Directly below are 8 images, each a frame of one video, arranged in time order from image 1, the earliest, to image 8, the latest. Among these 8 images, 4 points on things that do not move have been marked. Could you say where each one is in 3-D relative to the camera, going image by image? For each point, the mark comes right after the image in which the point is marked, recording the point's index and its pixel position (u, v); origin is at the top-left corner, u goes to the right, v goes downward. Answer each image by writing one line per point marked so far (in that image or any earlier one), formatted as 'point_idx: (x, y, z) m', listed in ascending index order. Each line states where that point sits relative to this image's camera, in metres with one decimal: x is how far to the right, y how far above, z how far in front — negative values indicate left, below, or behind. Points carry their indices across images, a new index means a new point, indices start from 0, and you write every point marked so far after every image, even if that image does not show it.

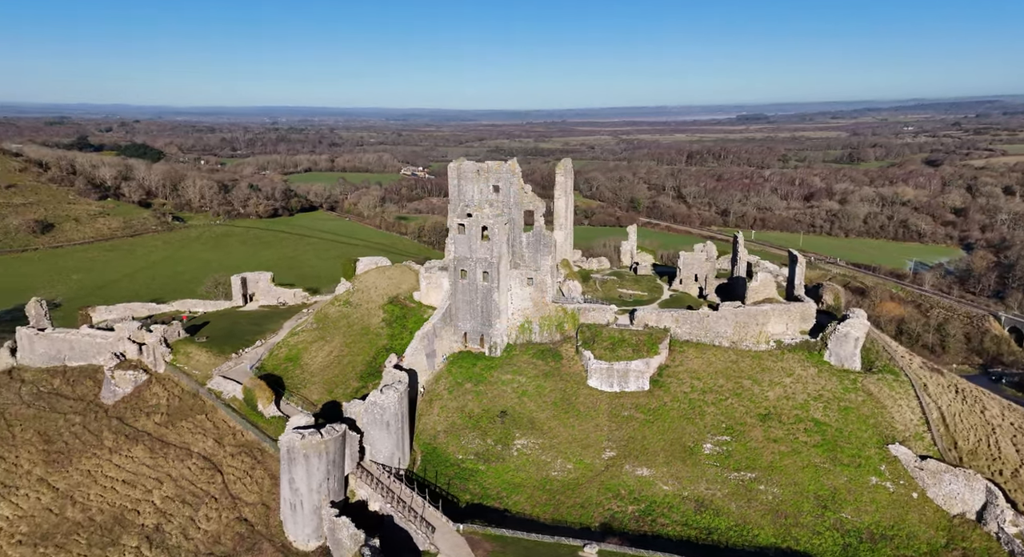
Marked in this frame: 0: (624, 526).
0: (+4.0, -8.3, +19.7) m
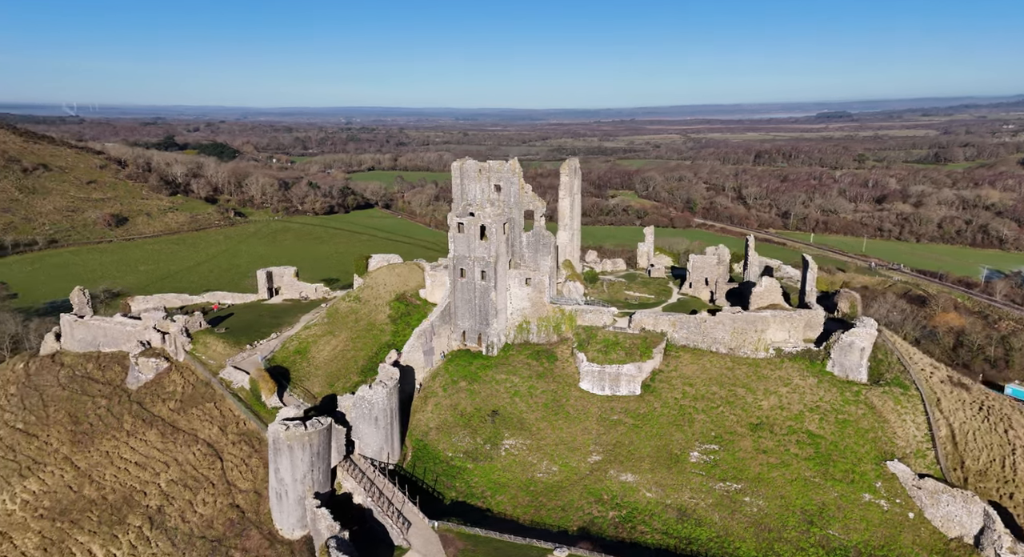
0: (+3.2, -8.4, +19.3) m
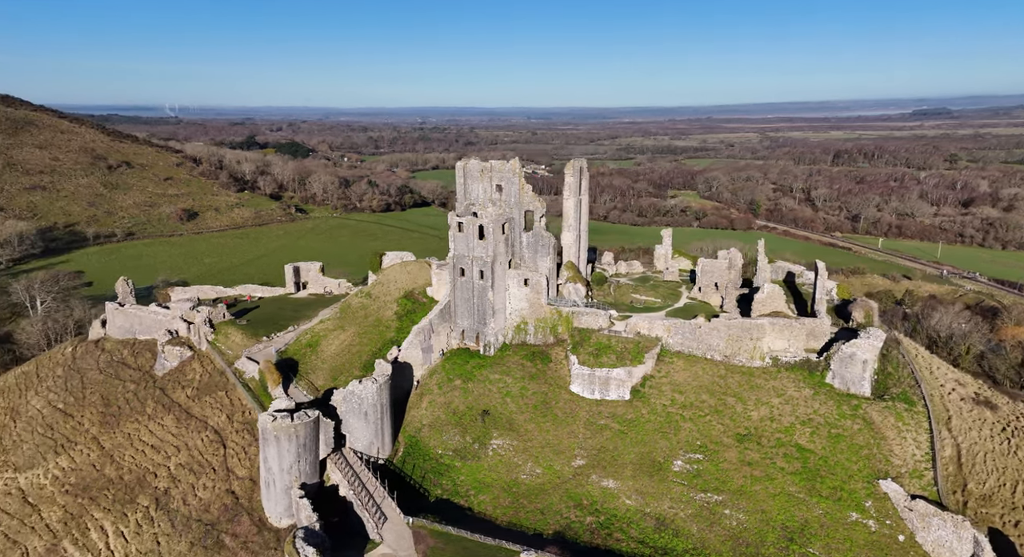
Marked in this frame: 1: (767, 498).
0: (+2.2, -8.4, +19.0) m
1: (+8.2, -7.1, +18.8) m
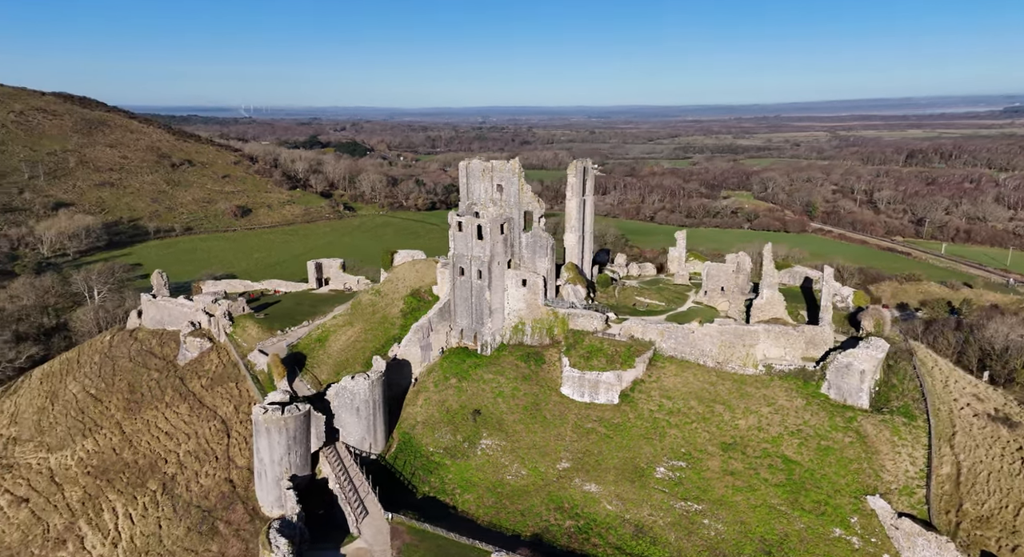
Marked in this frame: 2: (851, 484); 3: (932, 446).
0: (+1.4, -8.5, +18.9) m
1: (+7.4, -7.3, +18.3) m
2: (+10.7, -6.5, +18.4) m
3: (+13.9, -5.5, +19.3) m
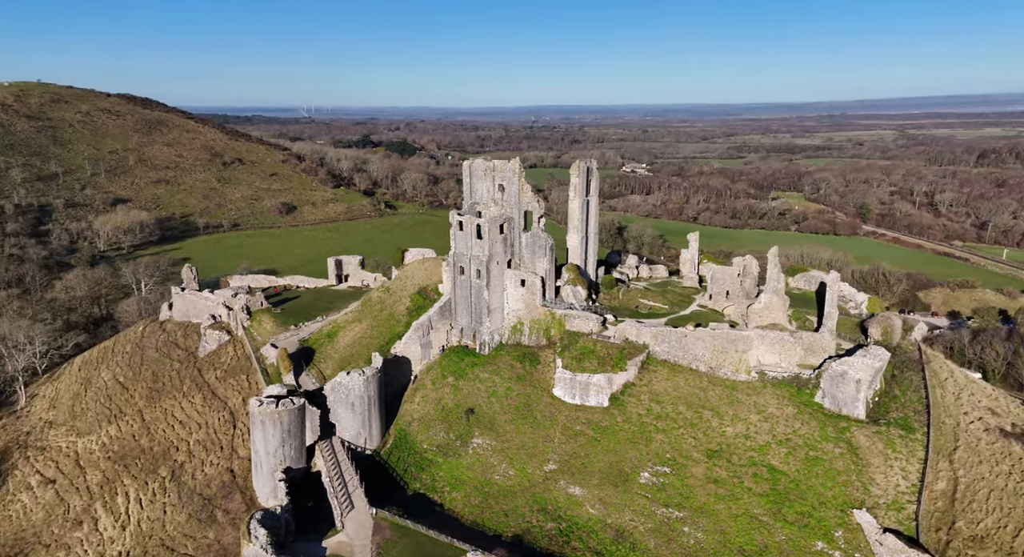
0: (+0.7, -8.5, +18.9) m
1: (+6.6, -7.4, +17.9) m
2: (+10.0, -6.7, +17.9) m
3: (+13.2, -5.8, +18.5) m
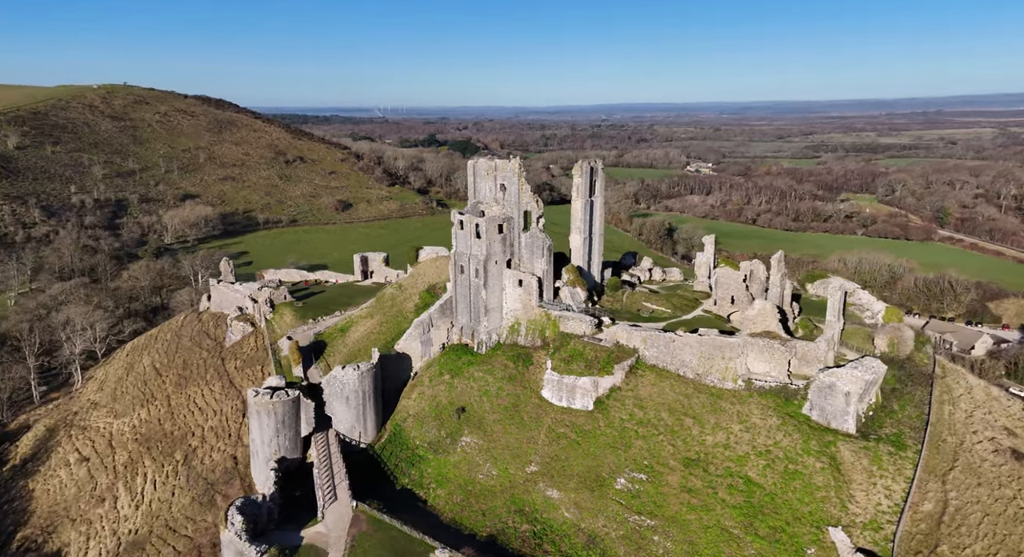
0: (-0.3, -8.6, +19.0) m
1: (+5.6, -7.6, +17.6) m
2: (+8.9, -6.9, +17.2) m
3: (+12.2, -6.1, +17.6) m
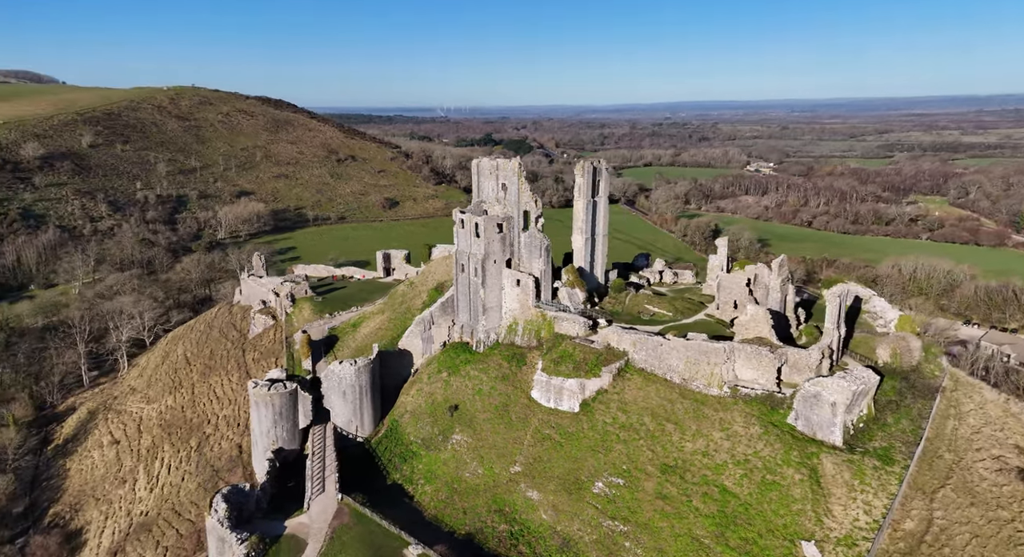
0: (-1.1, -8.6, +19.2) m
1: (+4.7, -7.7, +17.4) m
2: (+7.9, -7.1, +16.8) m
3: (+11.3, -6.3, +16.9) m
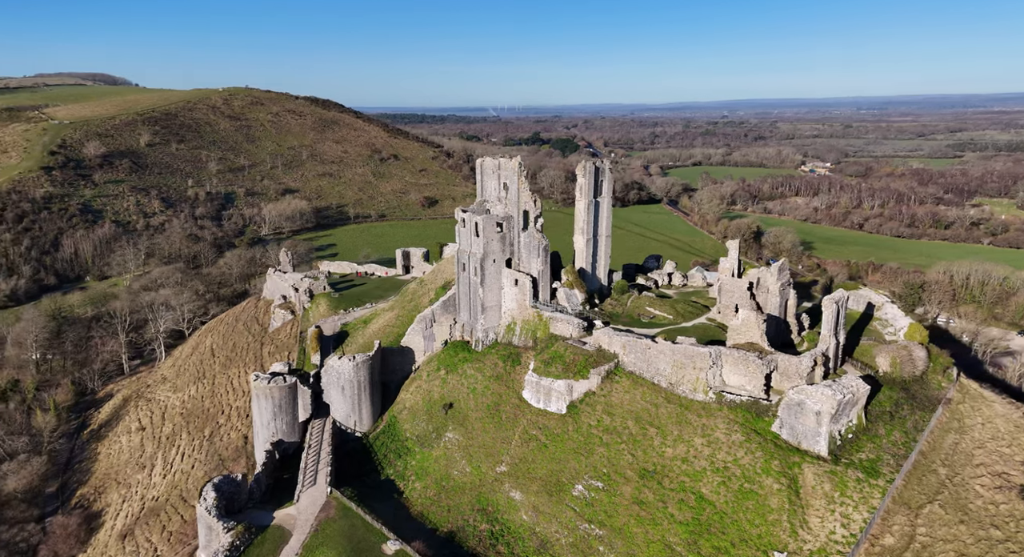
0: (-1.9, -8.6, +19.5) m
1: (+3.8, -7.8, +17.2) m
2: (+7.1, -7.3, +16.4) m
3: (+10.4, -6.5, +16.4) m
